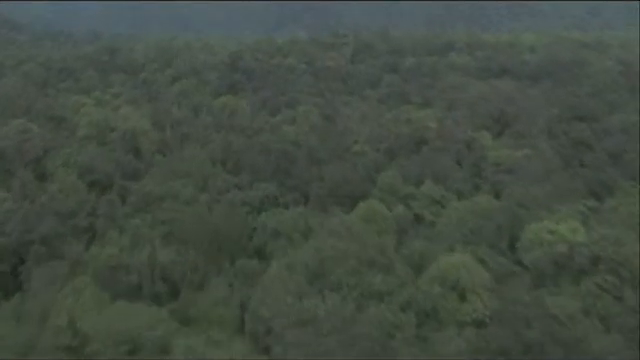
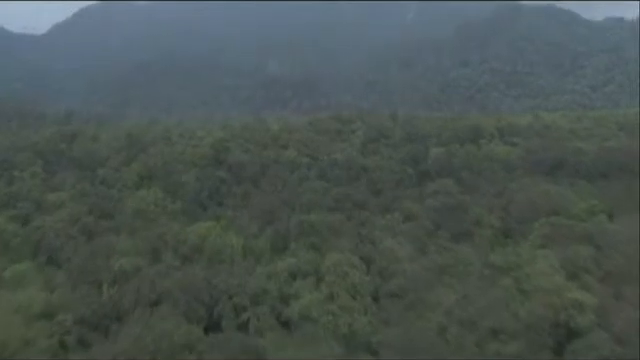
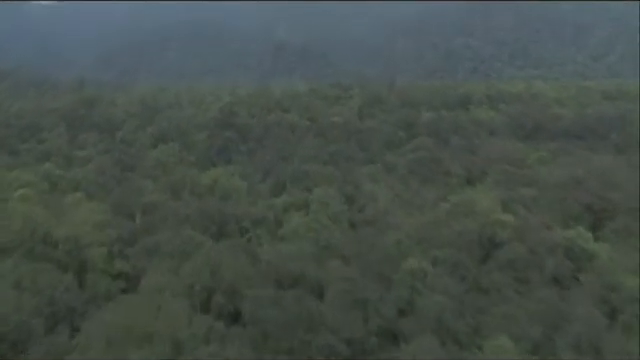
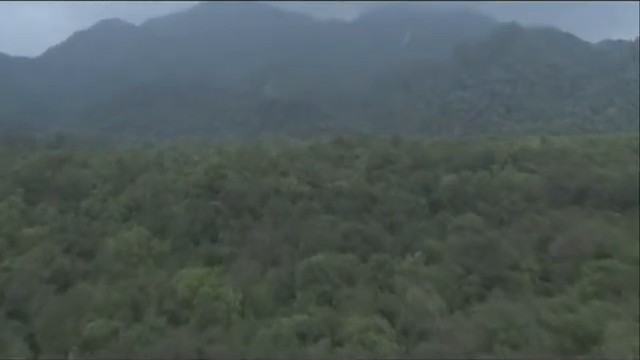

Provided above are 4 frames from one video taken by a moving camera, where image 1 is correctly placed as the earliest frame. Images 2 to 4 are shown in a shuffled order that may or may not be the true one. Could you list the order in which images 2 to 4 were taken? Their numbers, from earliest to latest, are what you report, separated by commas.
3, 2, 4
